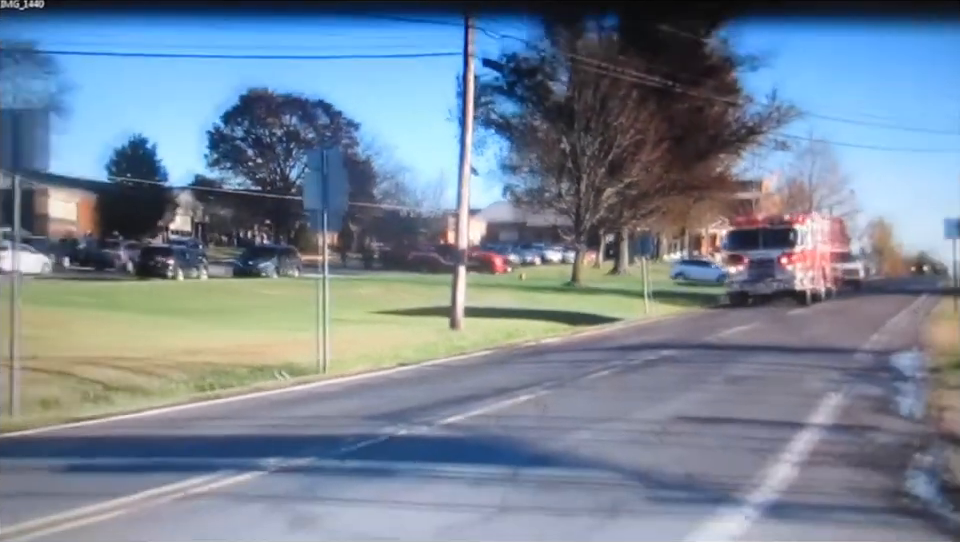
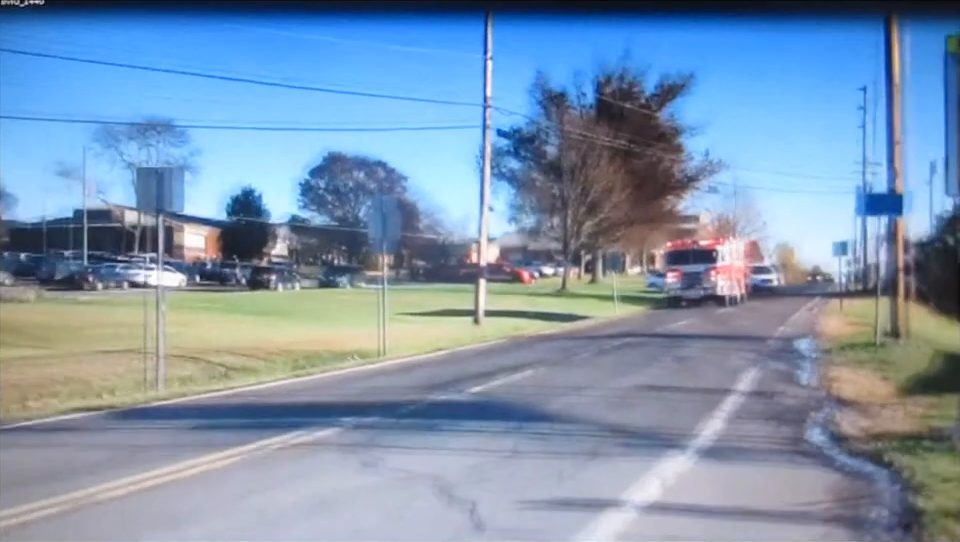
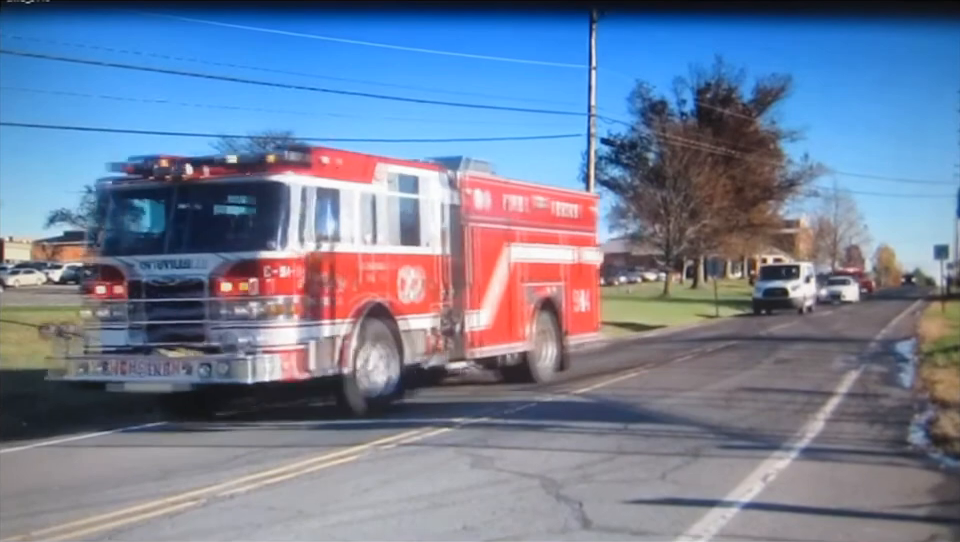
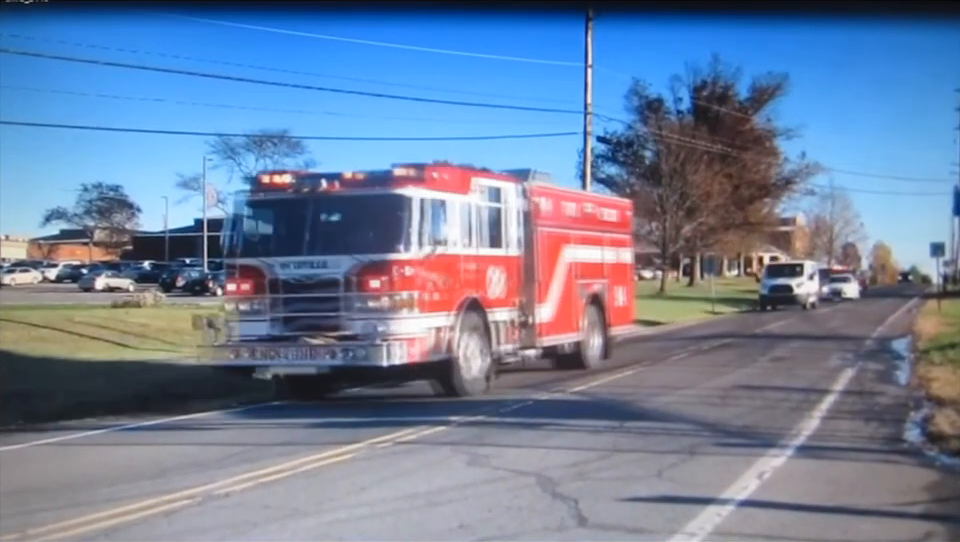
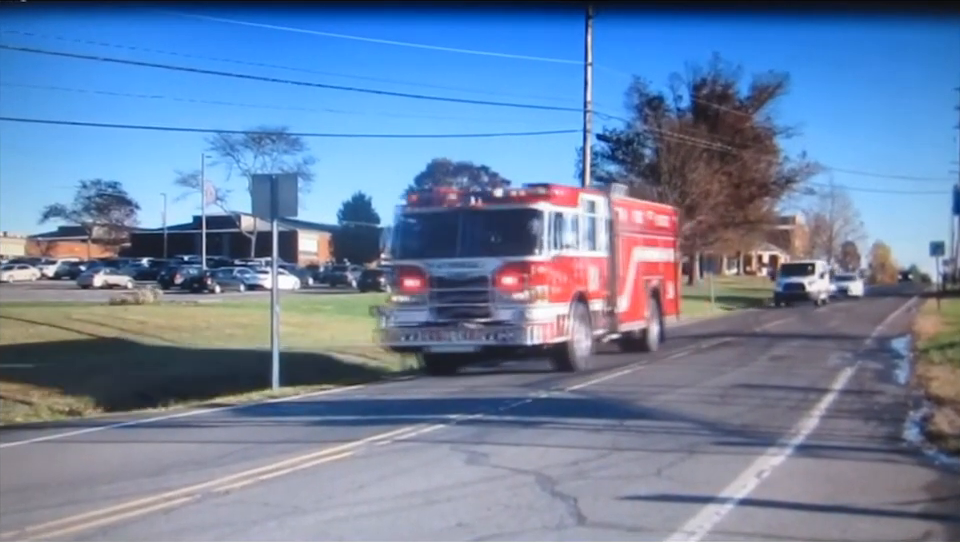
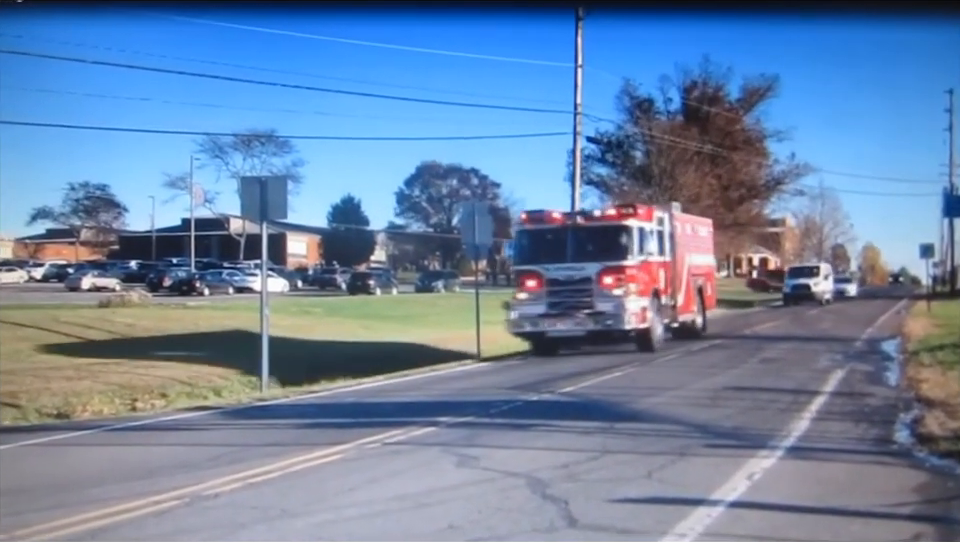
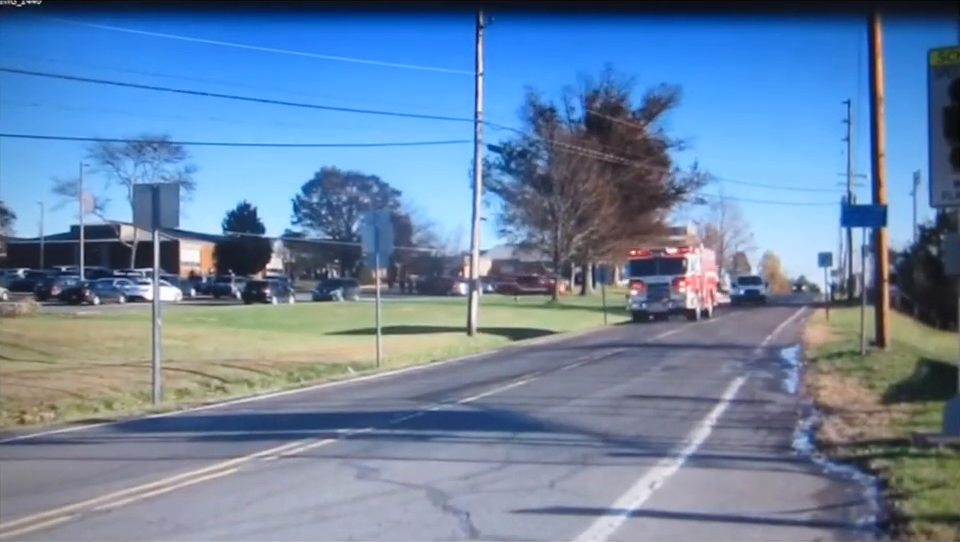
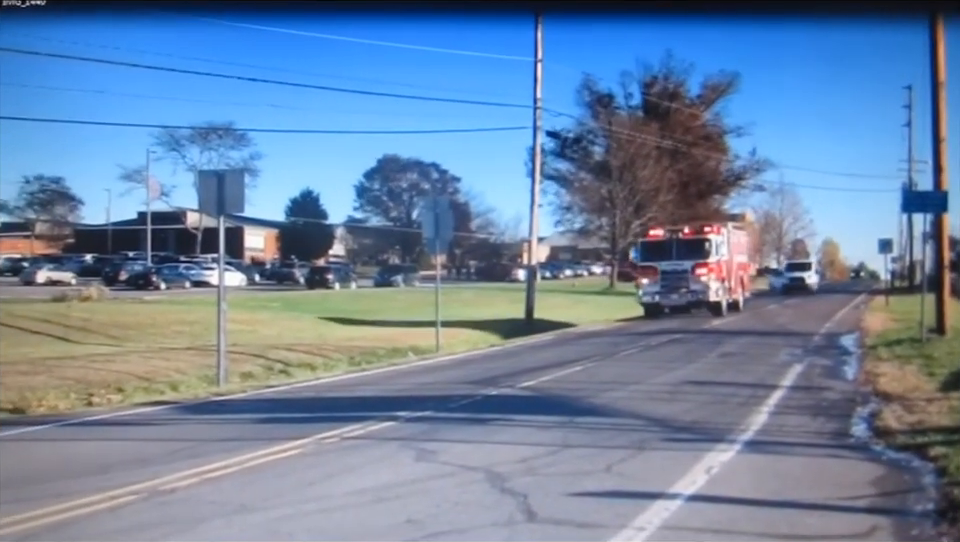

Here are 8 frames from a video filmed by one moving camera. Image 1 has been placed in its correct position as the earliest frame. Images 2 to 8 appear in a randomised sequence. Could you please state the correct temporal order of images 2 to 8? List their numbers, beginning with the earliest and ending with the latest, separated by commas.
2, 7, 8, 6, 5, 4, 3
